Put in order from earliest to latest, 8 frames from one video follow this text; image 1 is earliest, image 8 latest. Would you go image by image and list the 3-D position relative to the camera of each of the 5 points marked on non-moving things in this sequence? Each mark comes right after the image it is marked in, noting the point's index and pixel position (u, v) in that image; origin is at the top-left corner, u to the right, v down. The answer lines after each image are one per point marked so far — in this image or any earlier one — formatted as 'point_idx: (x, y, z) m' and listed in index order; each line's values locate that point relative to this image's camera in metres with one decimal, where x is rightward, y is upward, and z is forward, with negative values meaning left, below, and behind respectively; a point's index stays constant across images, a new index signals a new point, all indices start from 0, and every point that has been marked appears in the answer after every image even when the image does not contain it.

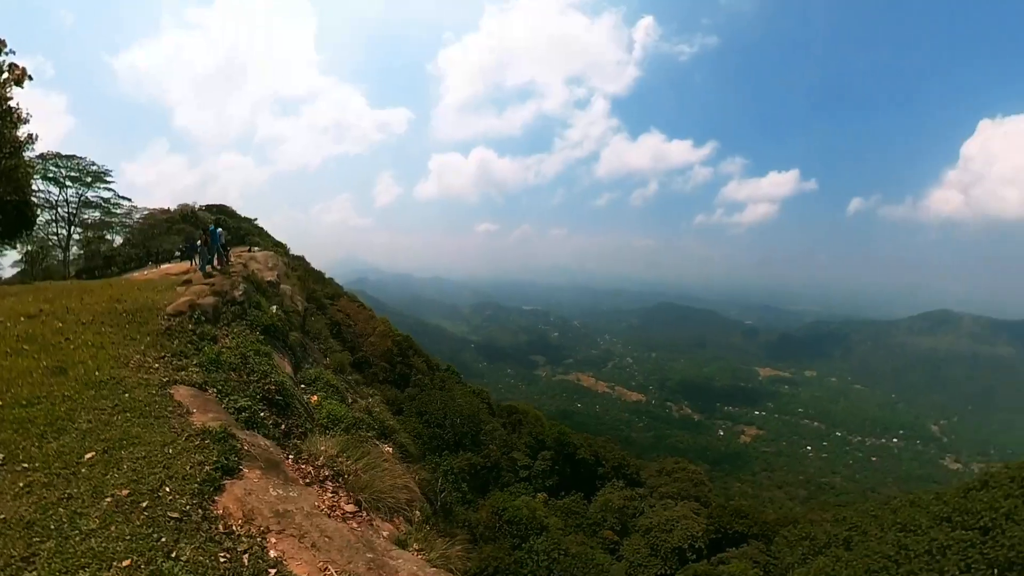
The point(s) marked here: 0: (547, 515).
0: (+1.3, -6.8, +15.8) m
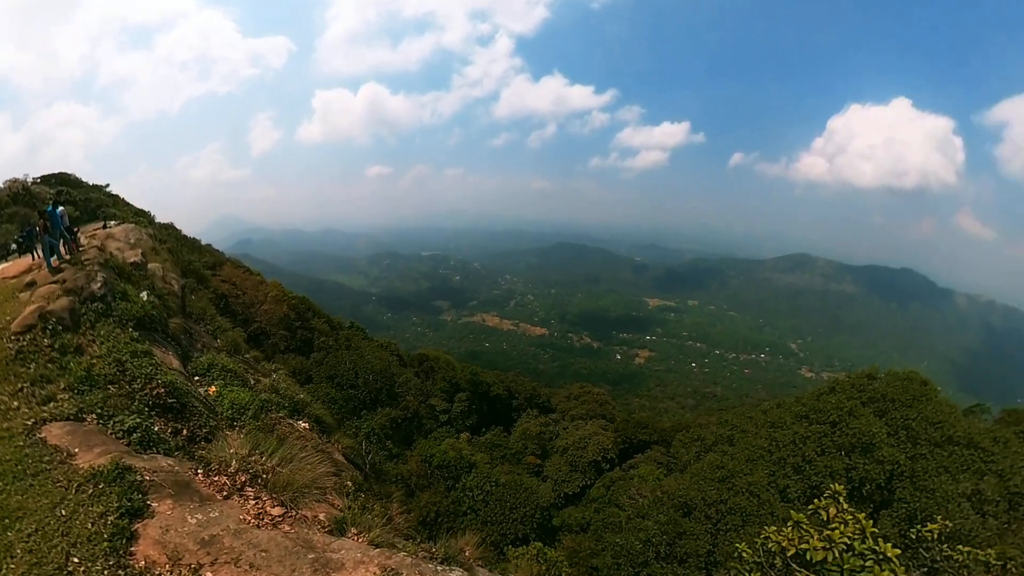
0: (-0.9, -5.3, +17.1) m
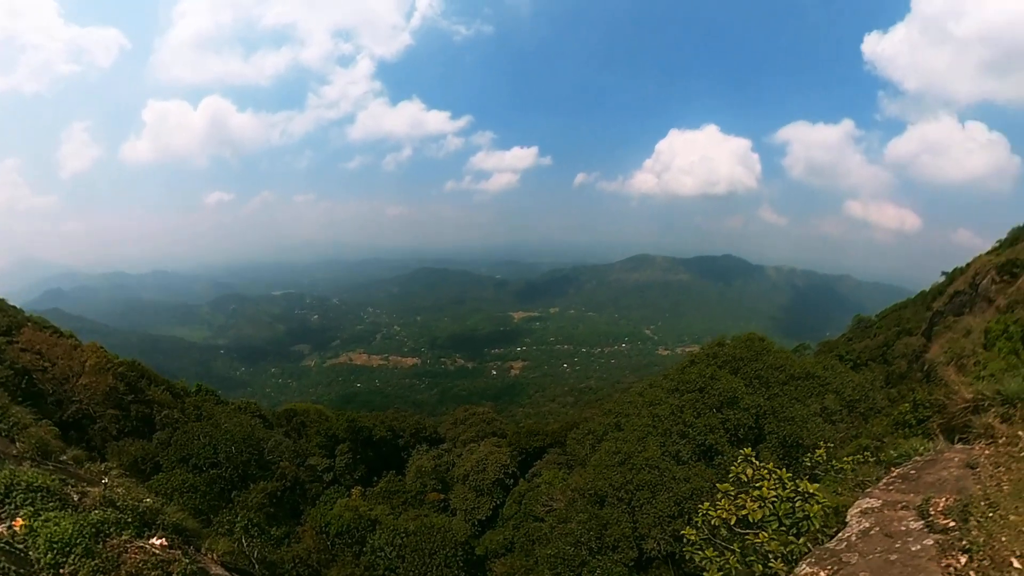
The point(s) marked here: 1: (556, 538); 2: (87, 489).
0: (-3.5, -6.2, +15.2) m
1: (+1.2, -6.7, +15.2) m
2: (-8.0, -3.7, +10.7) m
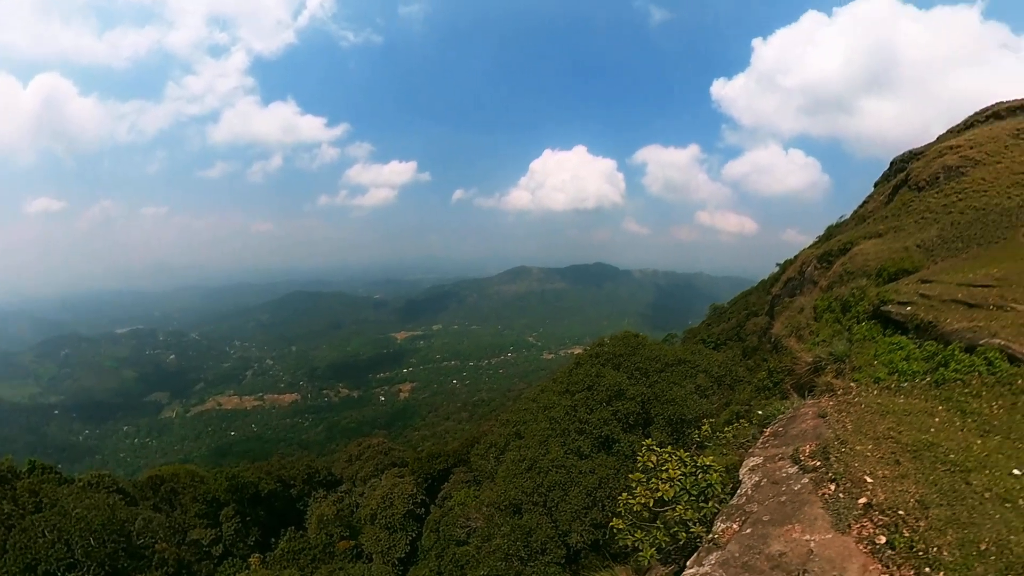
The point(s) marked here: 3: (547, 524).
0: (-5.2, -6.8, +12.9) m
1: (-0.8, -7.0, +14.8) m
2: (-7.6, -4.3, +7.0) m
3: (+1.0, -6.4, +15.3) m
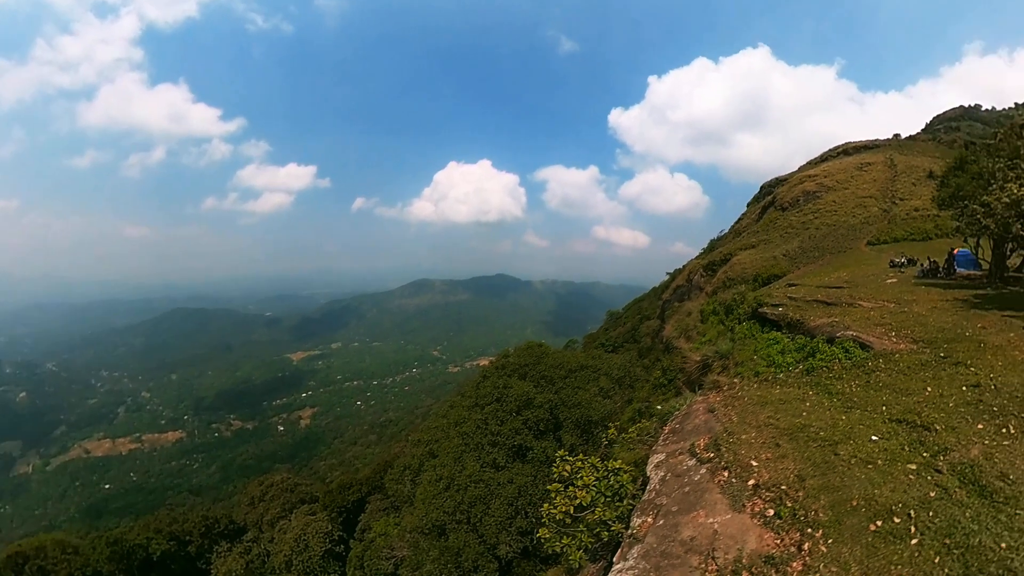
0: (-5.9, -7.0, +10.6) m
1: (-2.4, -7.3, +13.8) m
2: (-6.3, -4.3, +4.3) m
3: (-1.0, -6.7, +14.9) m
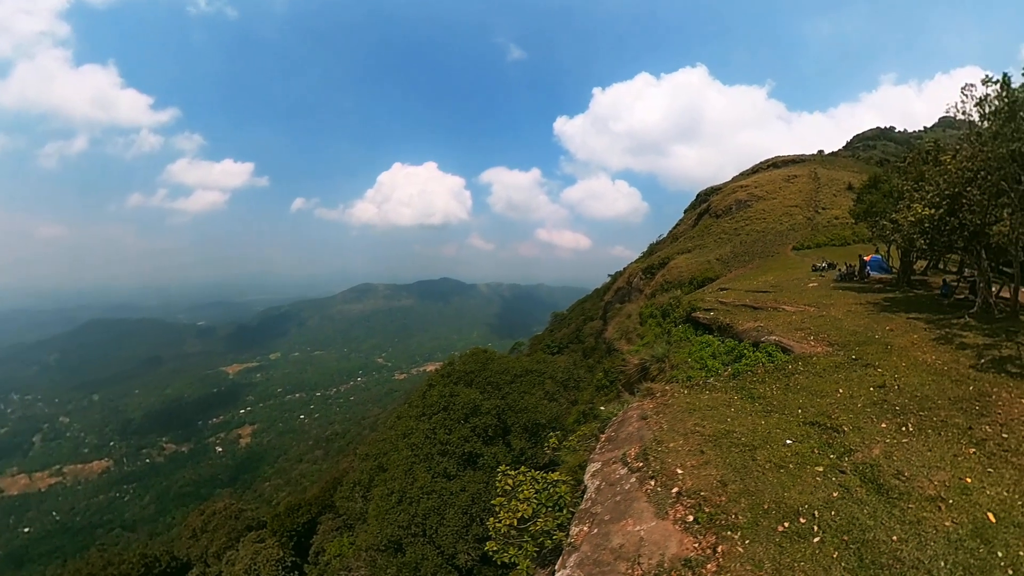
0: (-6.3, -7.3, +9.7) m
1: (-3.4, -7.5, +13.4) m
2: (-5.7, -4.6, +3.4) m
3: (-2.1, -6.8, +14.7) m
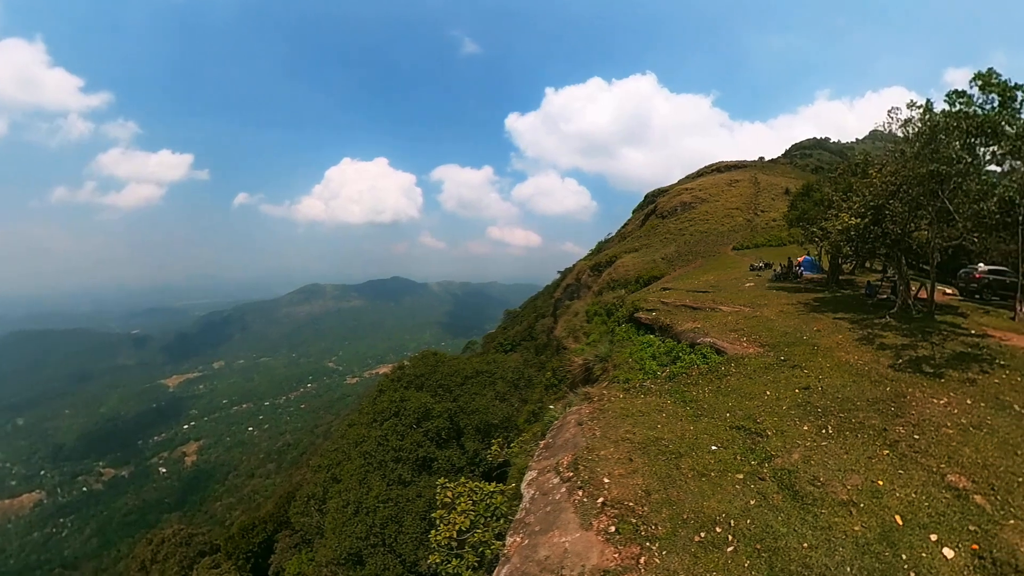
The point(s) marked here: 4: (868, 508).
0: (-7.1, -7.7, +9.6) m
1: (-4.4, -7.8, +13.6) m
2: (-6.0, -5.4, +3.3) m
3: (-3.3, -7.0, +14.9) m
4: (+5.6, -3.4, +8.7) m
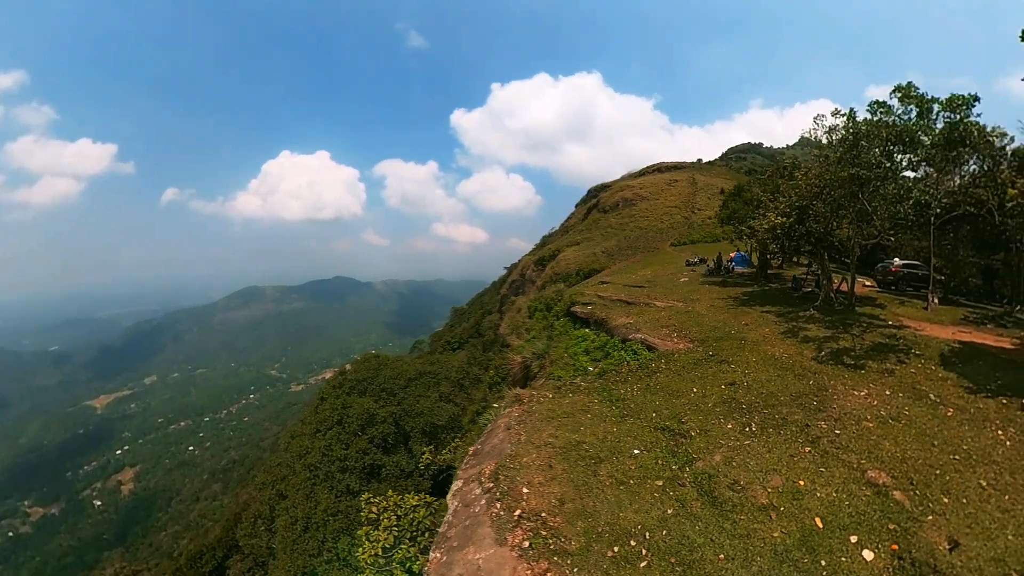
0: (-8.3, -8.0, +9.3) m
1: (-5.9, -7.8, +13.4) m
2: (-6.8, -5.8, +3.0) m
3: (-4.8, -7.0, +14.8) m
4: (+4.4, -3.6, +9.1) m
